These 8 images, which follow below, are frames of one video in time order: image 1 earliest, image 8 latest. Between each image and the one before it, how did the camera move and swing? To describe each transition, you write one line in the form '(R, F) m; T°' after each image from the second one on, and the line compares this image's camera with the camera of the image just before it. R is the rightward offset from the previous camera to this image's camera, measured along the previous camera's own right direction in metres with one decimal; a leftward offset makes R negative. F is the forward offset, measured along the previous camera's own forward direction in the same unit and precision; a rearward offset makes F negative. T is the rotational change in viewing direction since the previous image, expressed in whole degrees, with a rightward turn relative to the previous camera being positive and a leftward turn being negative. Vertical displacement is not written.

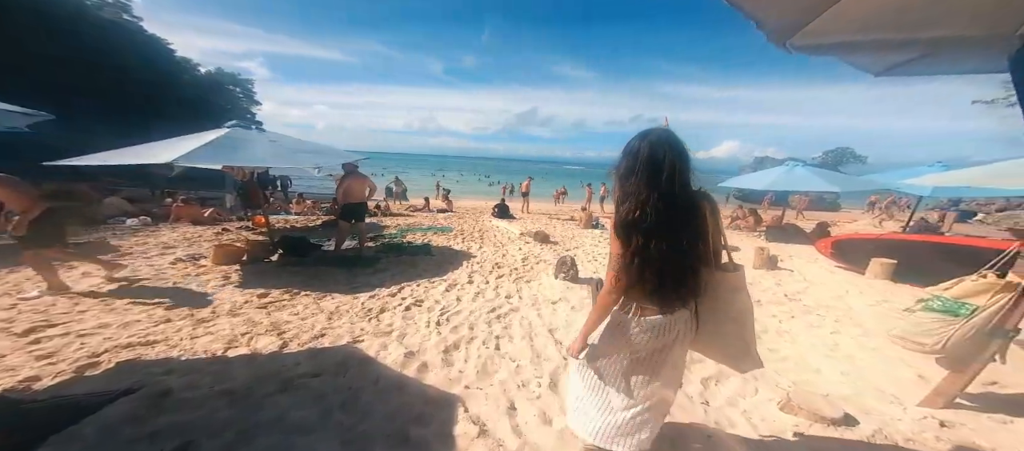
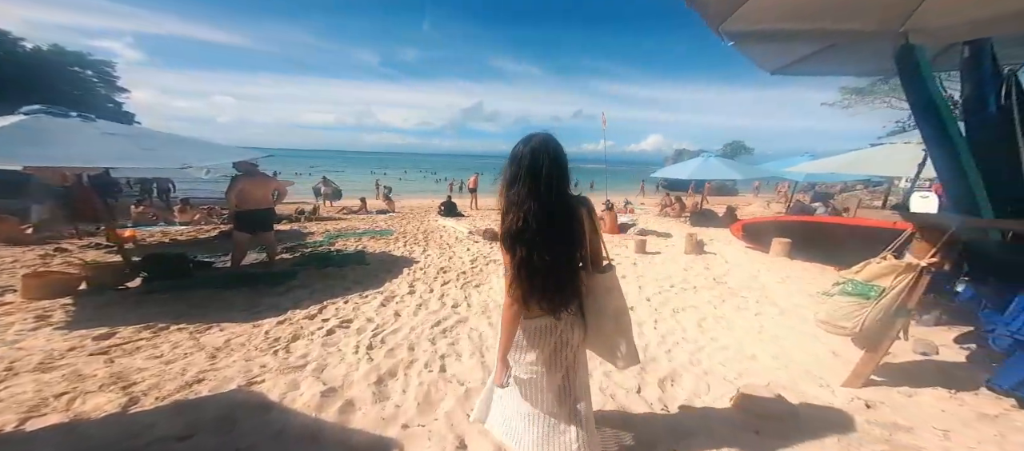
(+0.2, +0.3) m; +8°
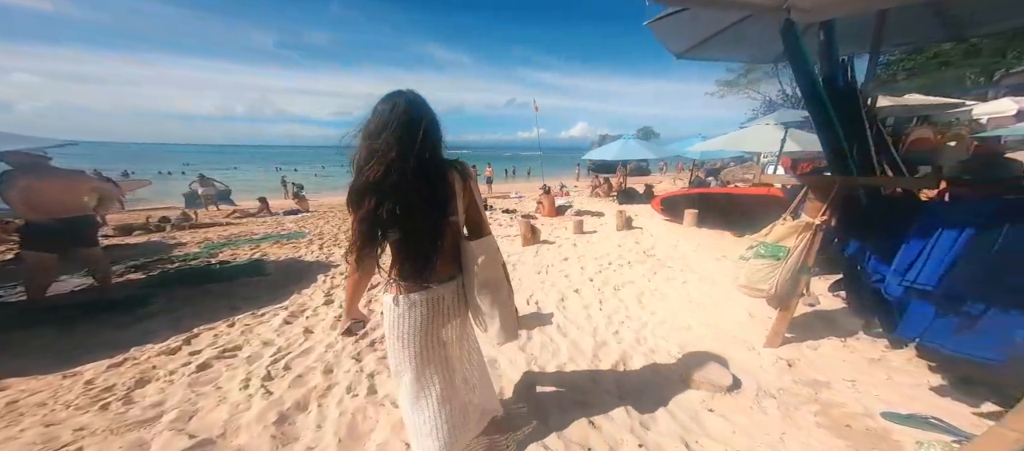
(+0.1, +0.4) m; +10°
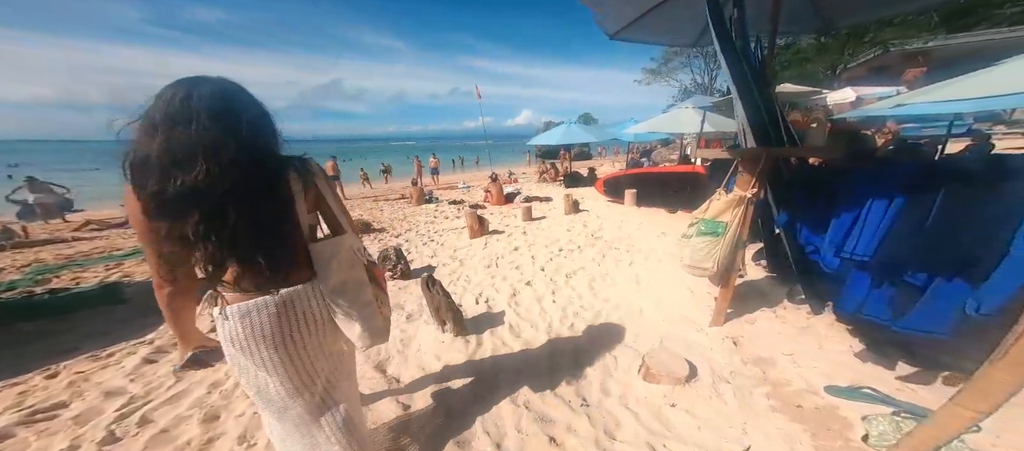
(+0.1, +0.4) m; +9°
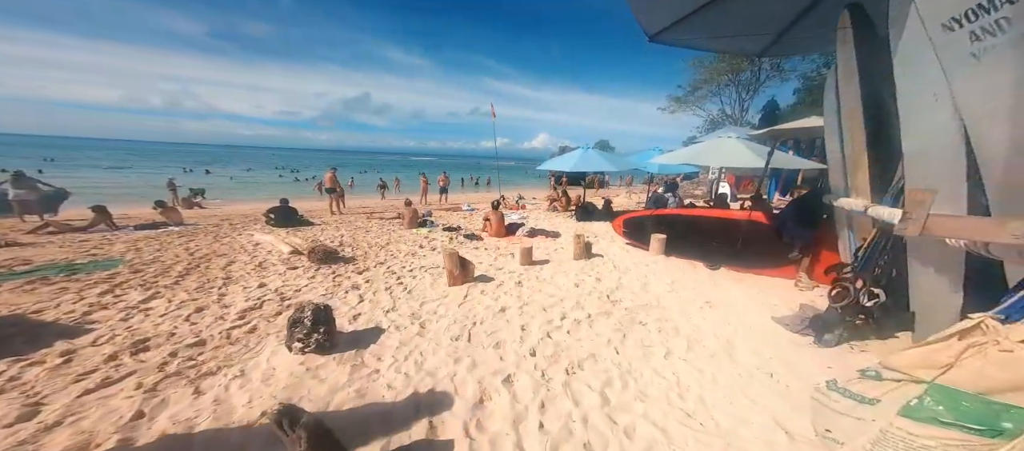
(+0.3, +1.5) m; -2°
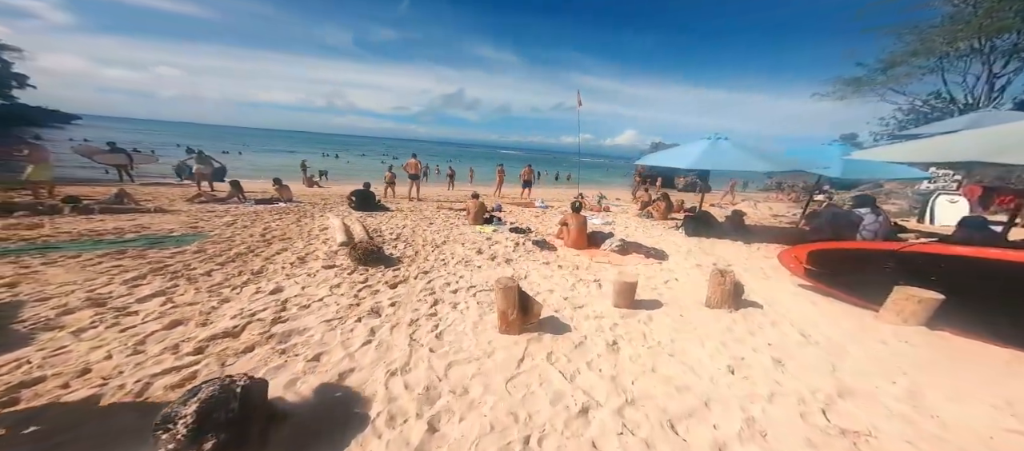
(-0.1, +1.9) m; -15°
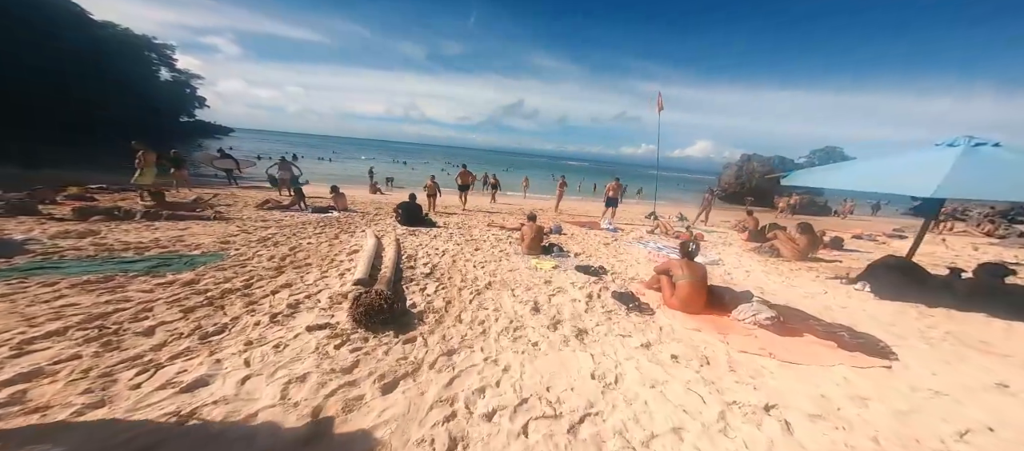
(-0.3, +2.0) m; -11°
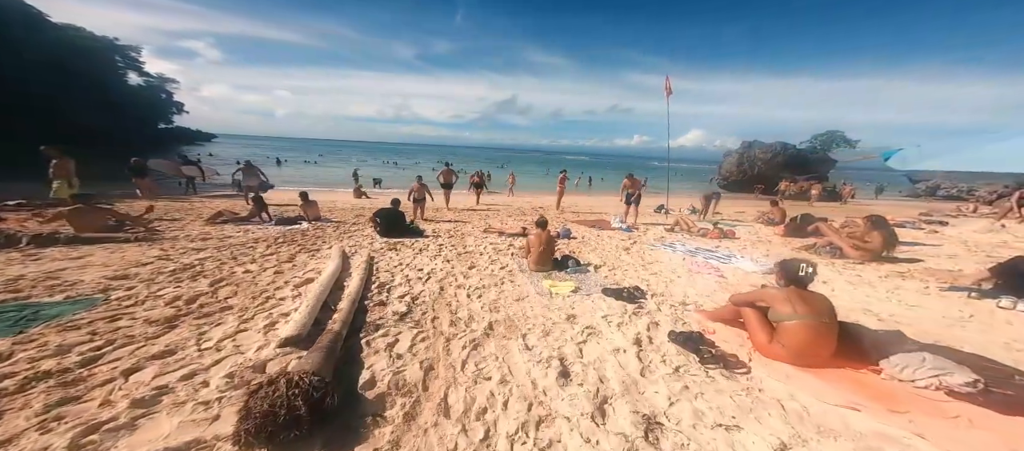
(-0.1, +1.6) m; +1°
